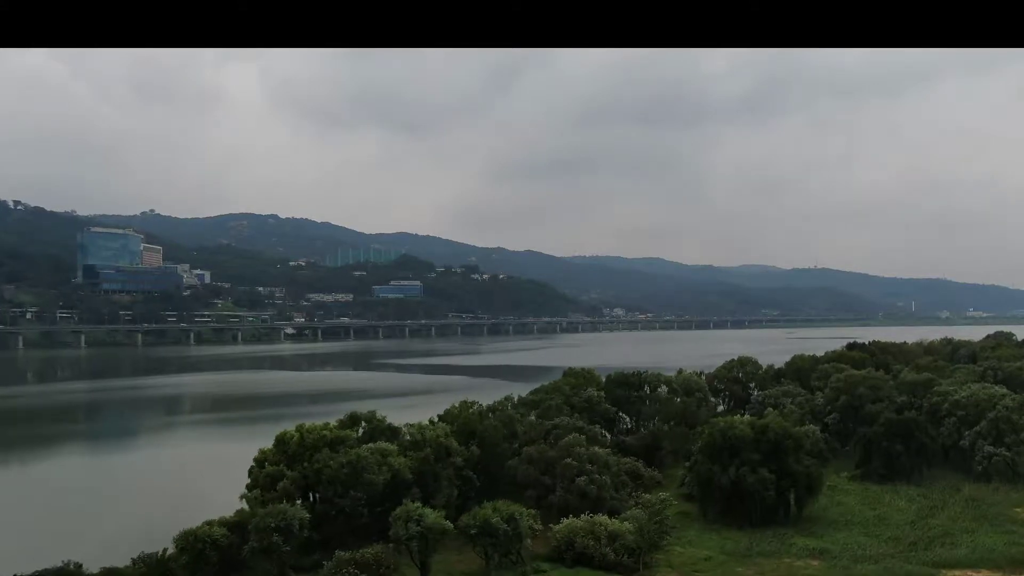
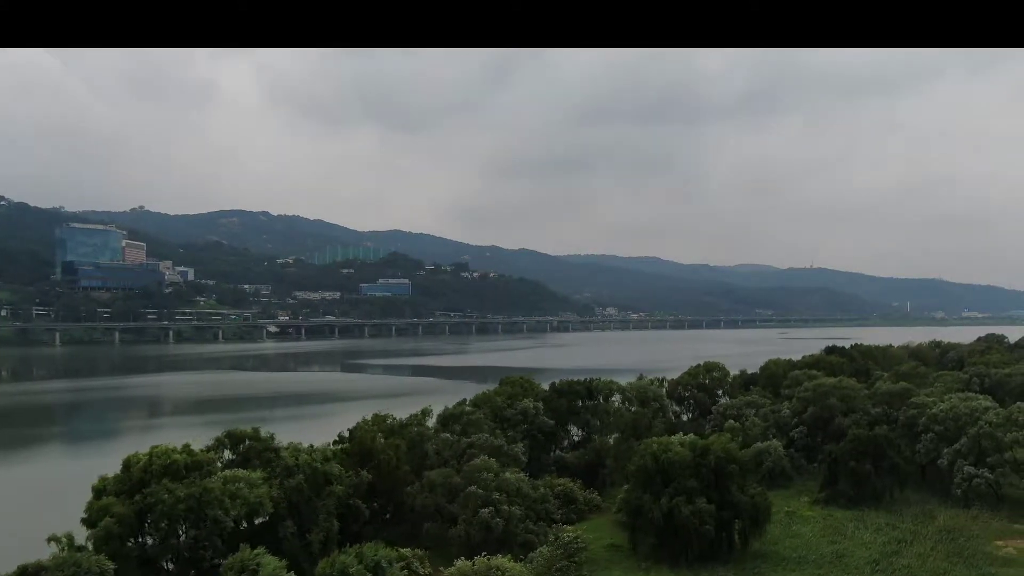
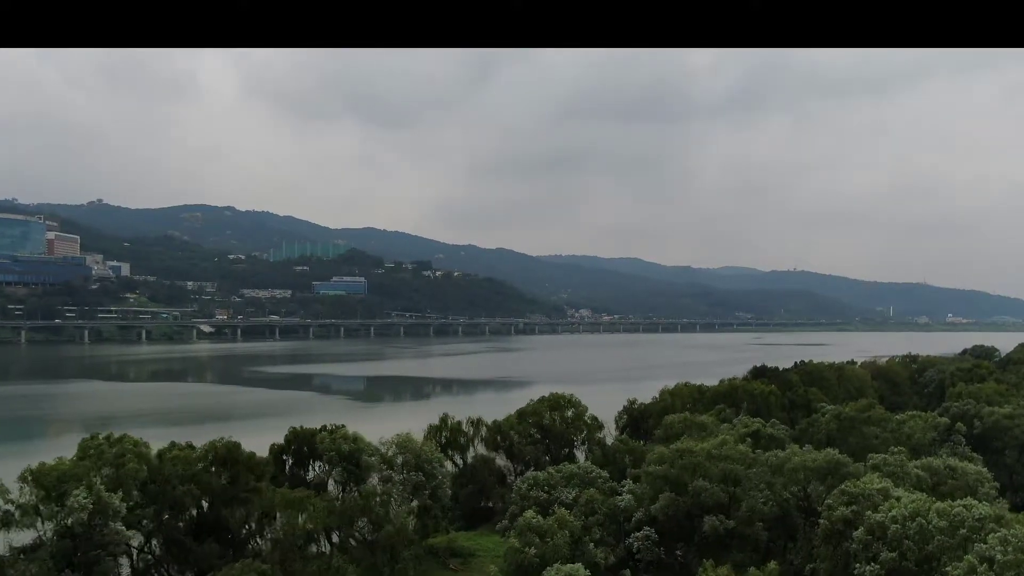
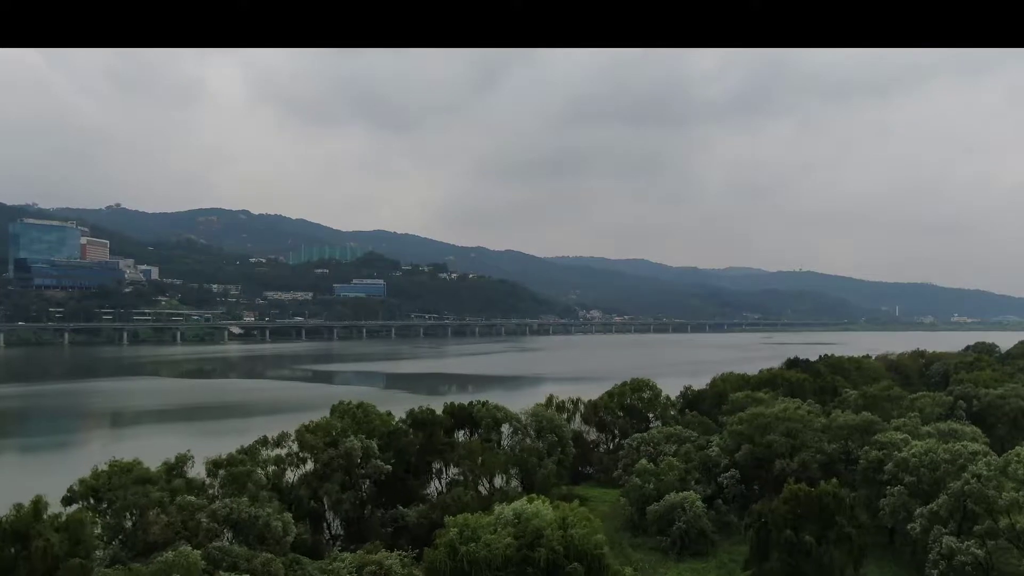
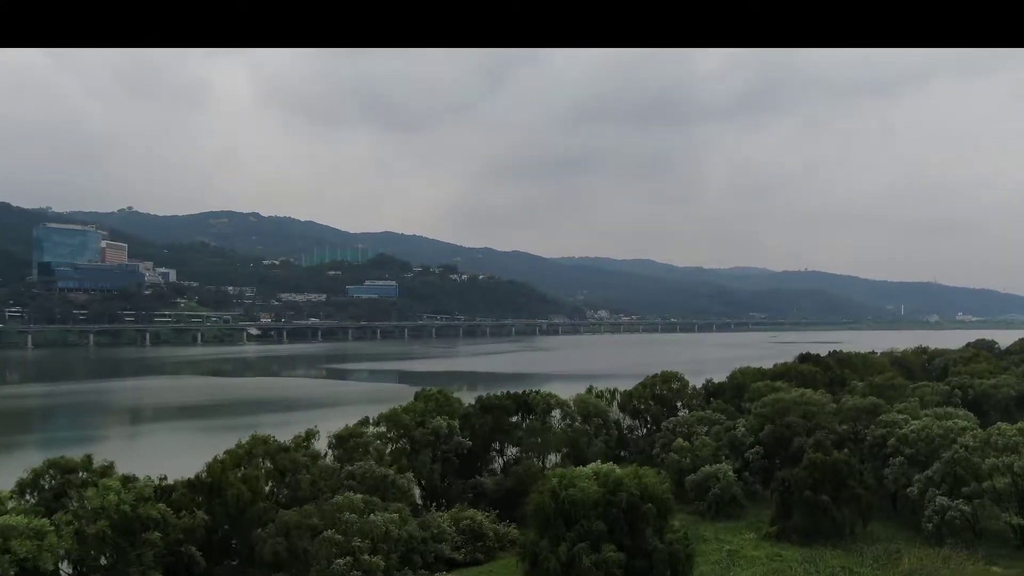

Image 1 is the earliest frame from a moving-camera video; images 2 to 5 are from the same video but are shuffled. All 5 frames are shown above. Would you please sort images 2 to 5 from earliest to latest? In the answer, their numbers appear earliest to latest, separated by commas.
2, 5, 4, 3
